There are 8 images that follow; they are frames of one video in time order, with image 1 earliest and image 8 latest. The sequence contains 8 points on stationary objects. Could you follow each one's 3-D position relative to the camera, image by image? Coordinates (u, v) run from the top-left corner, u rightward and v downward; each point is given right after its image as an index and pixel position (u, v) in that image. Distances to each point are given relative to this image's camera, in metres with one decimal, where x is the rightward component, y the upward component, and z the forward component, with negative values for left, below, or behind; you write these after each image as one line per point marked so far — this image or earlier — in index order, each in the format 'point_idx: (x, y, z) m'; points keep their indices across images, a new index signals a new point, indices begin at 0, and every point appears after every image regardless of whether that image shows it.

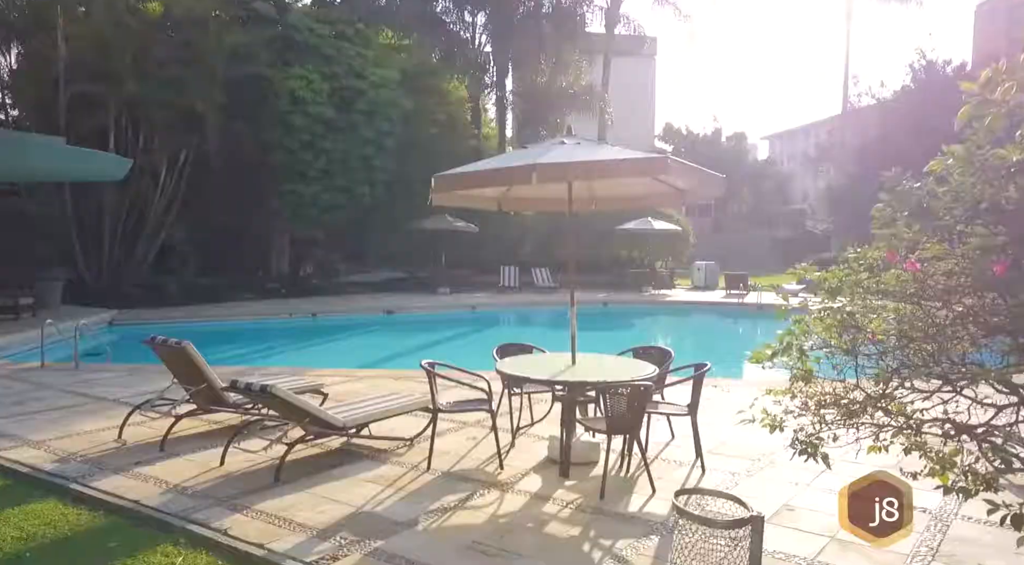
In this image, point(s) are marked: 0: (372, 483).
0: (-0.8, -1.2, +4.2) m
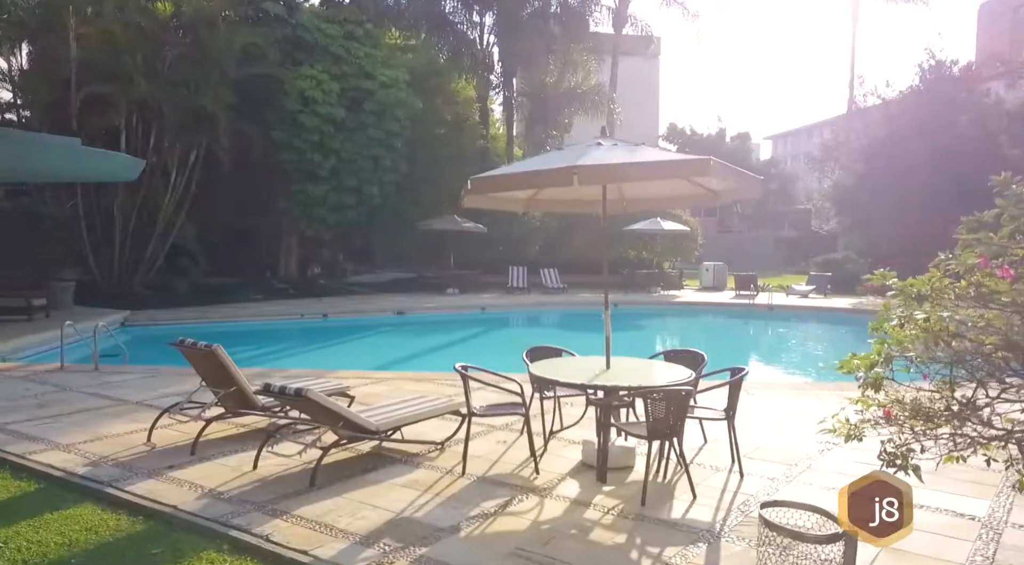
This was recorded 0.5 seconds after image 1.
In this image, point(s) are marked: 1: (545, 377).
0: (-0.6, -1.2, +4.2) m
1: (+0.2, -0.6, +4.7) m
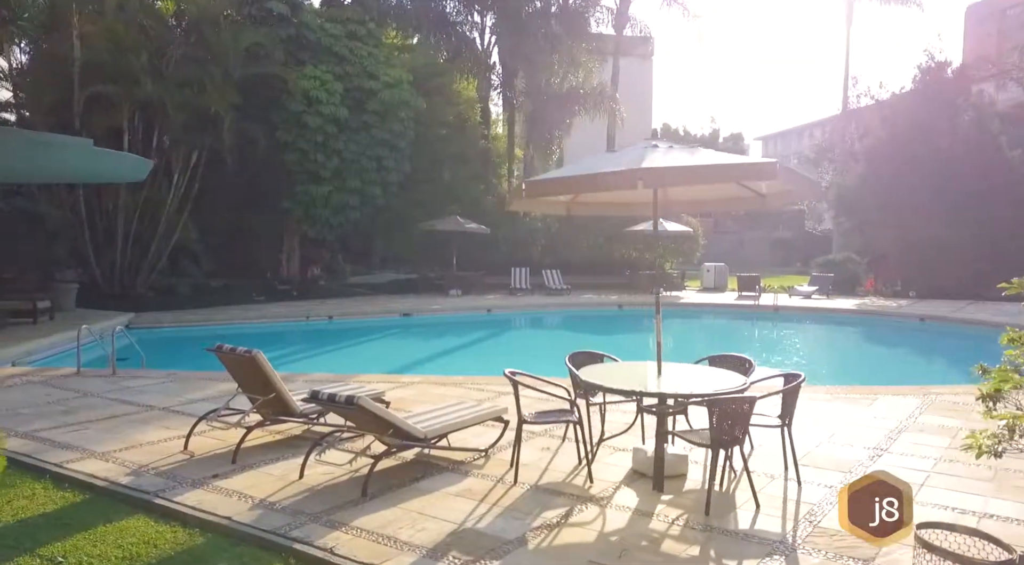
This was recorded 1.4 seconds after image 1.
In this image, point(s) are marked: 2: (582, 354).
0: (-0.3, -1.2, +4.1) m
1: (+0.5, -0.6, +4.6) m
2: (+0.5, -0.5, +5.3) m
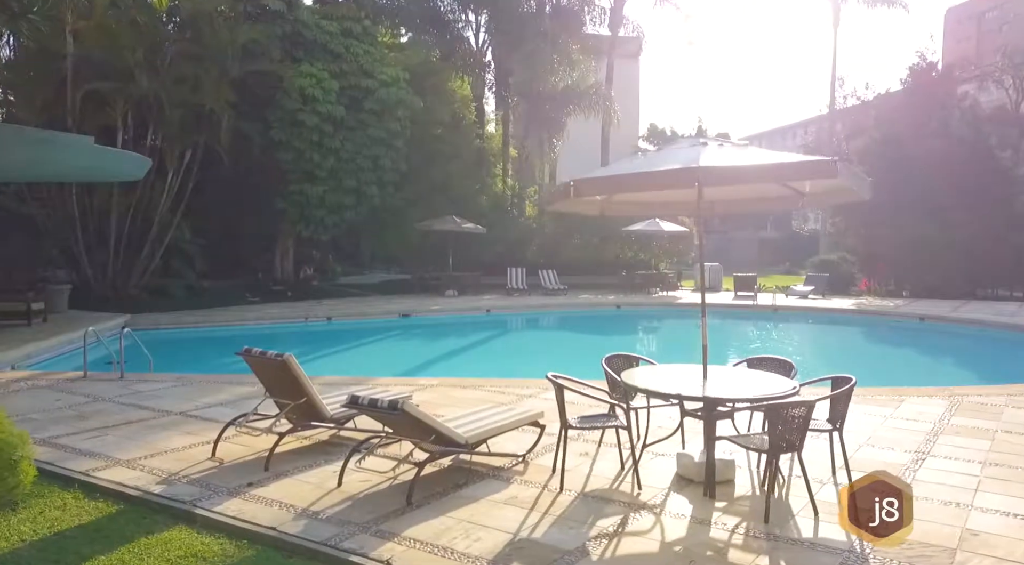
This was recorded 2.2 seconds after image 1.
0: (0.0, -1.3, +4.0) m
1: (+0.8, -0.7, +4.6) m
2: (+0.8, -0.5, +5.3) m
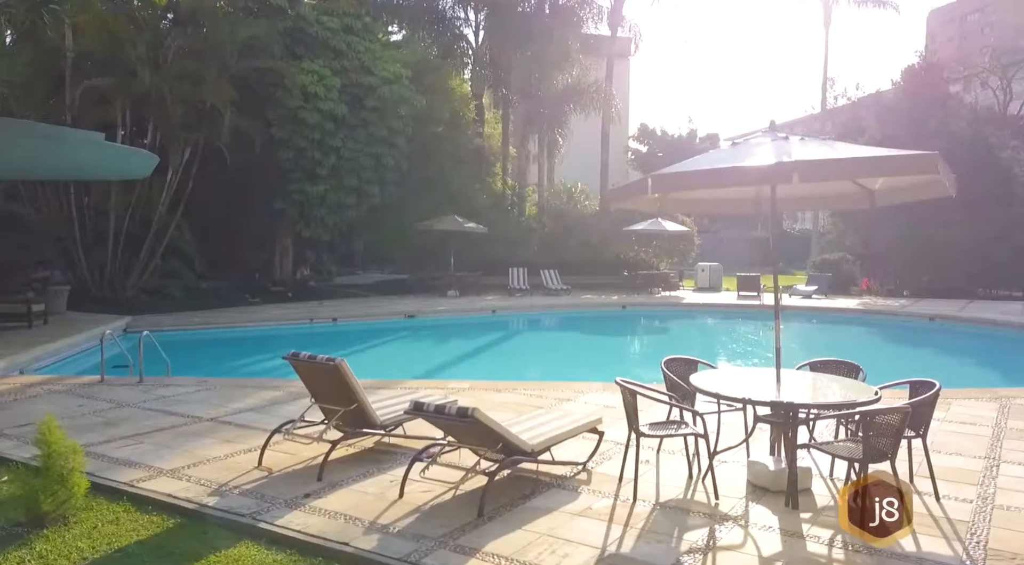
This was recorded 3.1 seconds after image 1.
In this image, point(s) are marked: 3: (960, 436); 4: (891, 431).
0: (+0.4, -1.3, +3.8) m
1: (+1.2, -0.7, +4.4) m
2: (+1.2, -0.5, +5.1) m
3: (+3.3, -1.1, +5.3) m
4: (+1.9, -0.8, +3.7) m
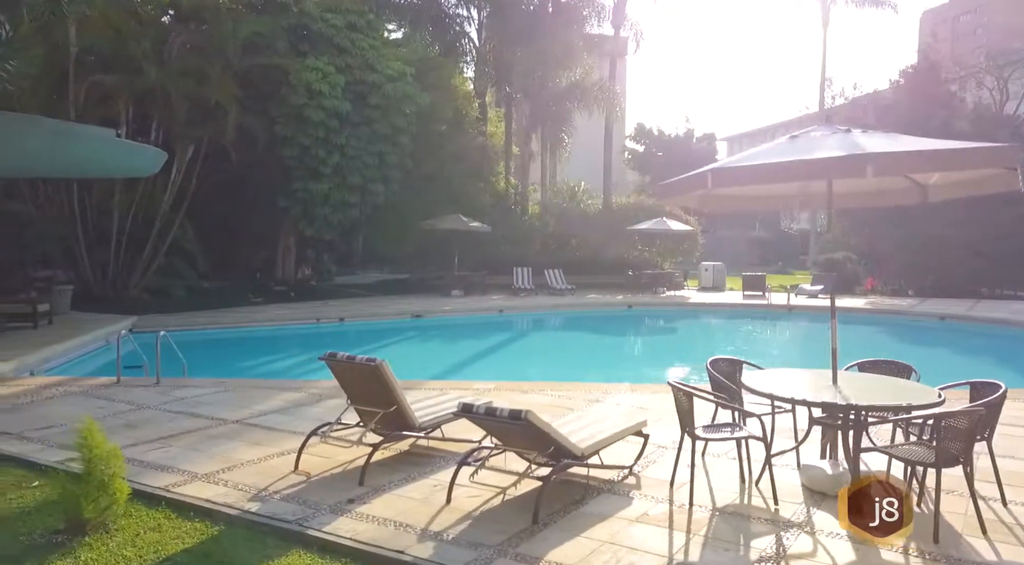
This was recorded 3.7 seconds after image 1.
0: (+0.7, -1.2, +3.7) m
1: (+1.5, -0.7, +4.3) m
2: (+1.4, -0.5, +5.0) m
3: (+3.6, -1.1, +5.2) m
4: (+2.2, -0.7, +3.5) m
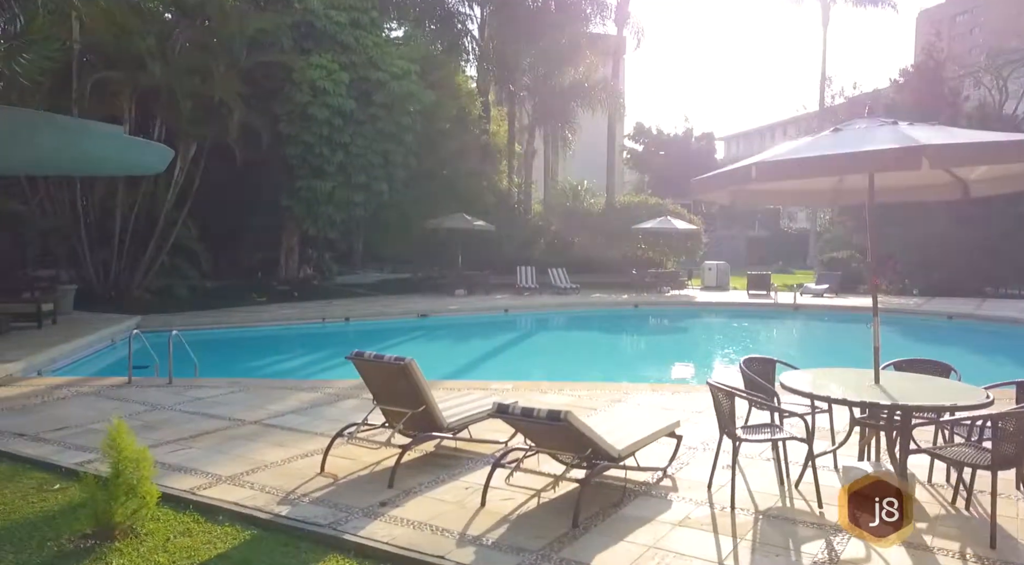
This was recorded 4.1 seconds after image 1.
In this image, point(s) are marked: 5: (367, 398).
0: (+0.9, -1.2, +3.6) m
1: (+1.7, -0.6, +4.2) m
2: (+1.6, -0.5, +4.9) m
3: (+3.8, -1.1, +5.2) m
4: (+2.4, -0.7, +3.4) m
5: (-1.4, -1.1, +6.8) m
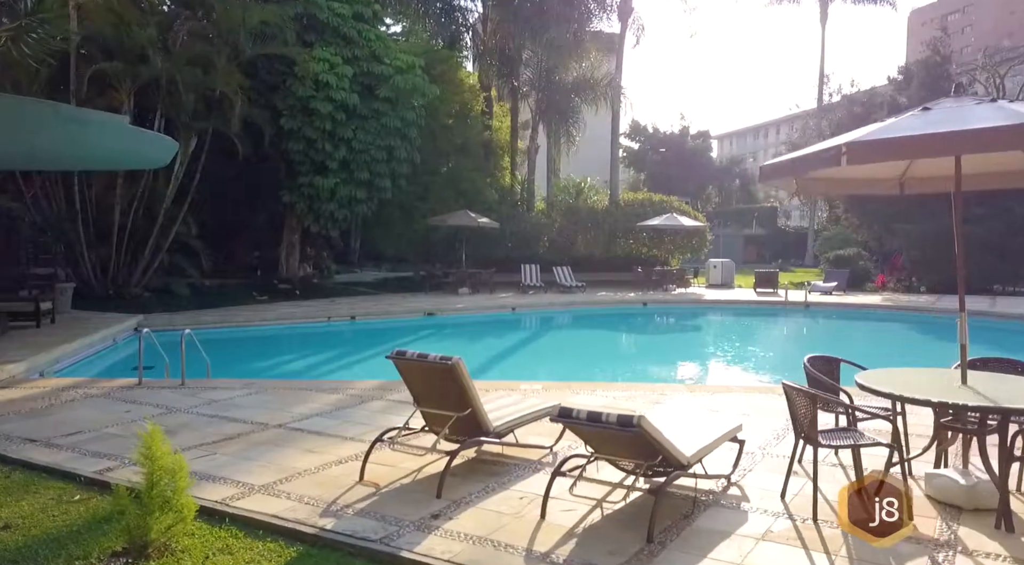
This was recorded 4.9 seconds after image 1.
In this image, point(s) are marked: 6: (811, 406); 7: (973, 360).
0: (+1.2, -1.2, +3.3) m
1: (+2.0, -0.6, +3.9) m
2: (+1.9, -0.5, +4.6) m
3: (+4.1, -1.1, +4.9) m
4: (+2.7, -0.7, +3.2) m
5: (-1.1, -1.1, +6.5) m
6: (+1.5, -0.6, +3.7) m
7: (+2.9, -0.5, +4.5) m
